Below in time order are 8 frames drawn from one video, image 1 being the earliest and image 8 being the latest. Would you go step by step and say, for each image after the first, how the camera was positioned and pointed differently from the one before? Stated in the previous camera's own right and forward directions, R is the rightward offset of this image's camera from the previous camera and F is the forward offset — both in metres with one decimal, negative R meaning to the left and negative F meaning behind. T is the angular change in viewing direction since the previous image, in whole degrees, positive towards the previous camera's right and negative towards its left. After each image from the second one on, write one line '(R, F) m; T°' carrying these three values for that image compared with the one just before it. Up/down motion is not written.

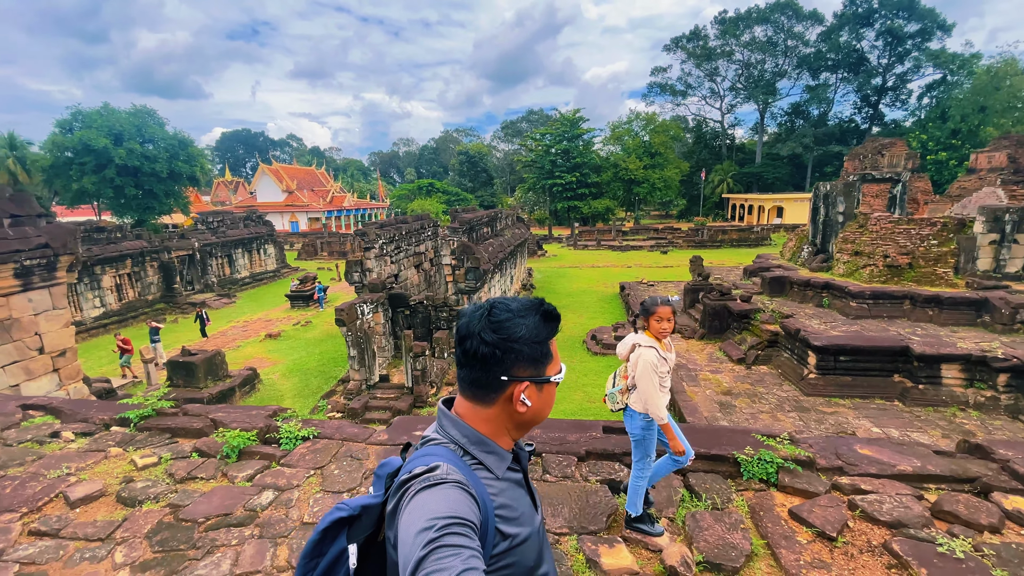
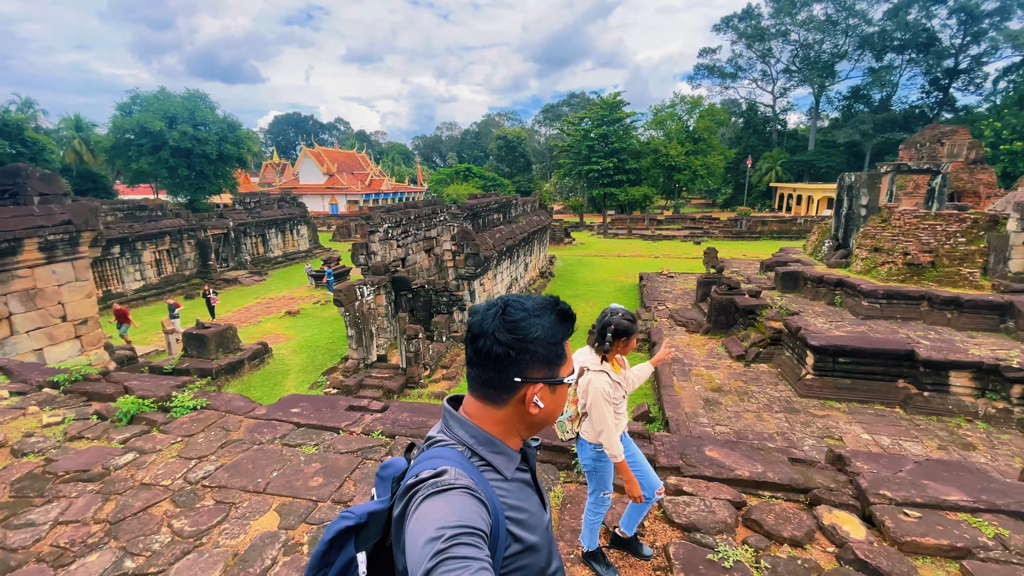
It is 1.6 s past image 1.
(+0.8, 0.0) m; -5°
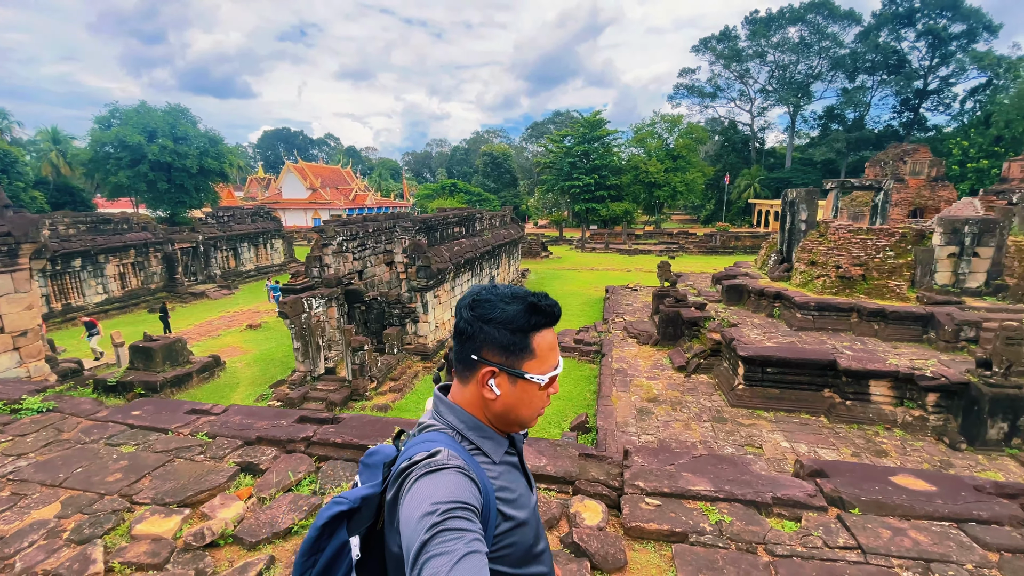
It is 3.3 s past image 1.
(+0.8, -0.1) m; +1°
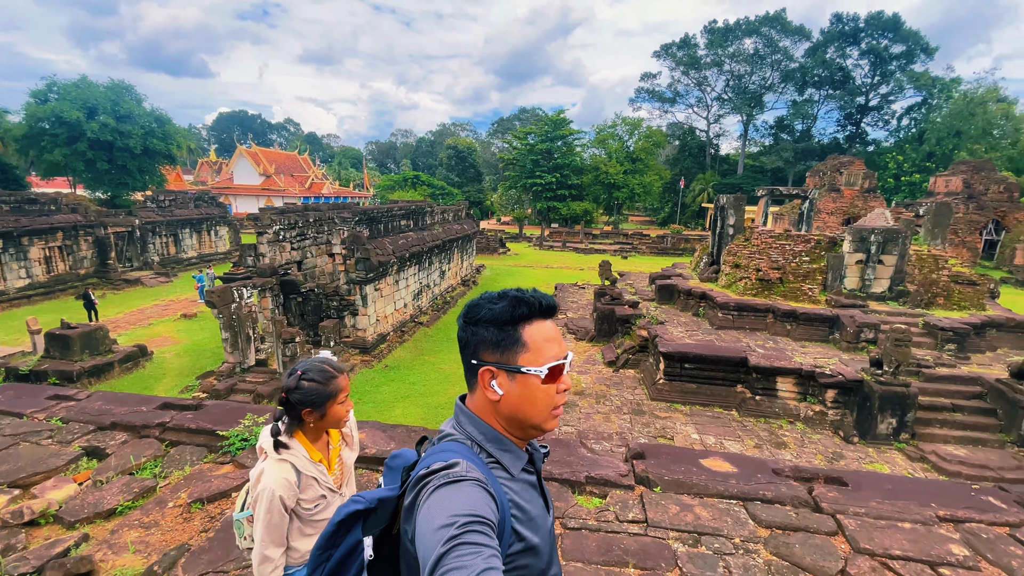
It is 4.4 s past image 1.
(+0.5, -0.1) m; +4°
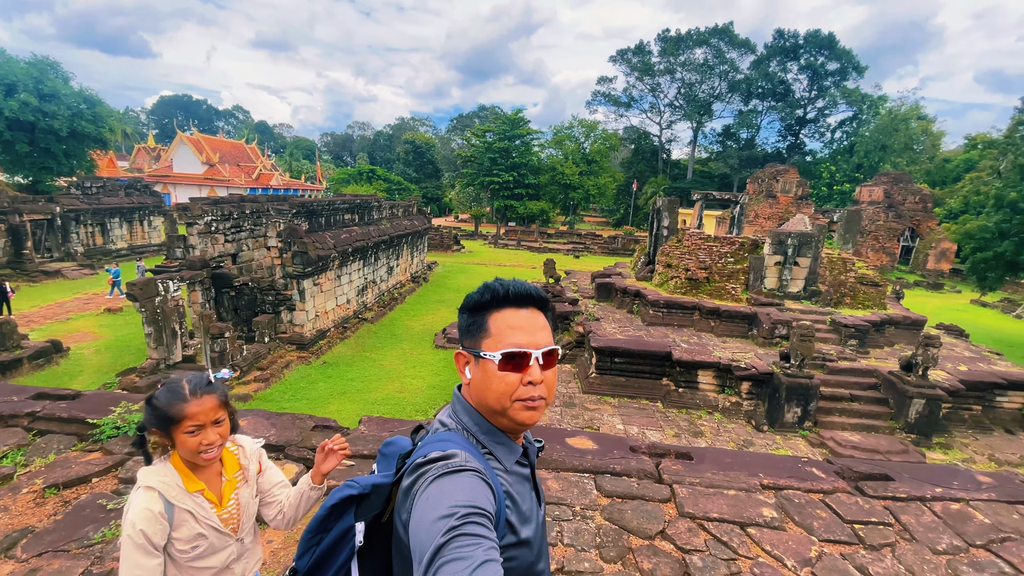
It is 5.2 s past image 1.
(+0.3, -0.1) m; +5°
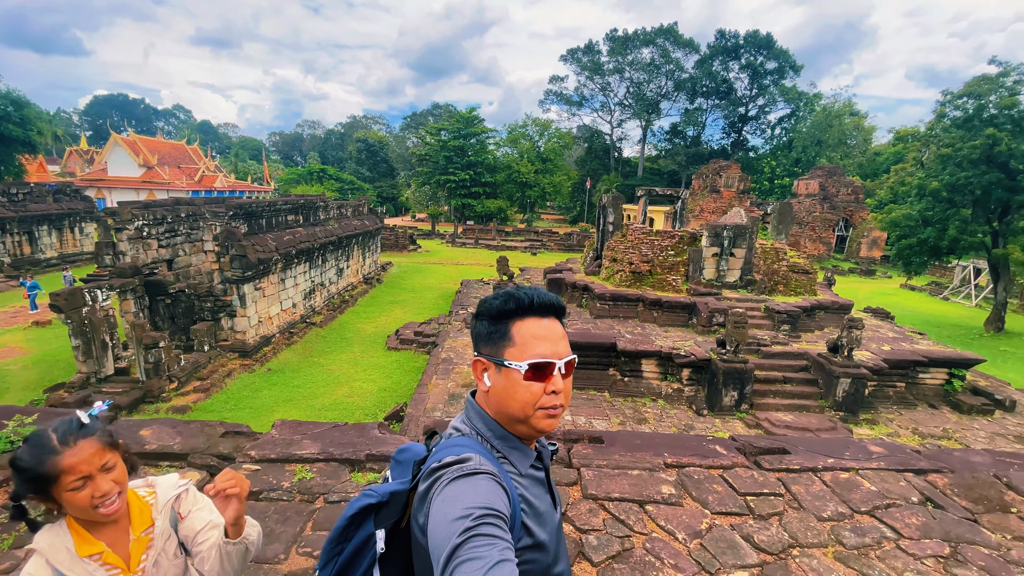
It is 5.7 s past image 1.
(+0.2, 0.0) m; +5°
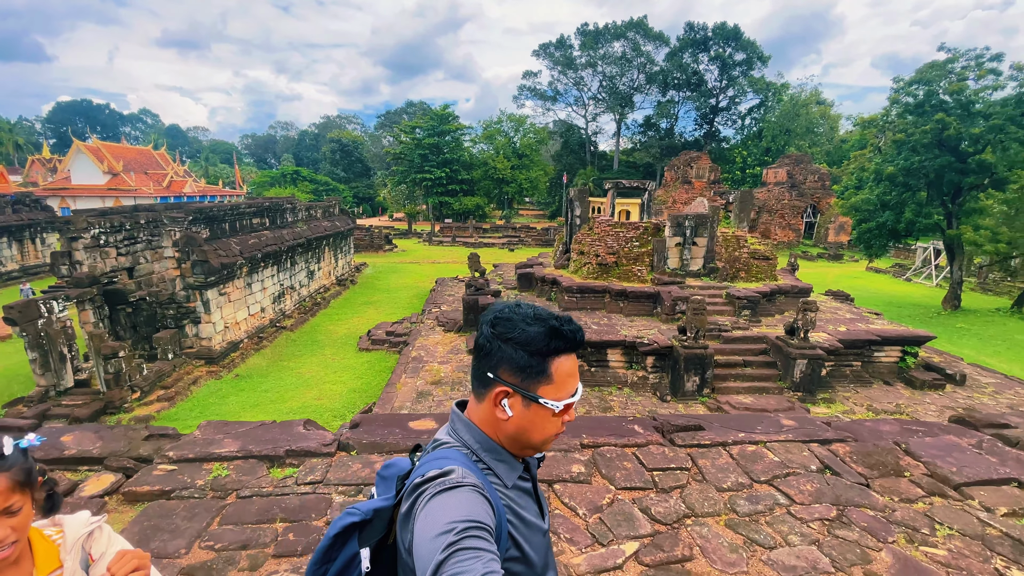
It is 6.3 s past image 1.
(+0.3, -0.1) m; +2°
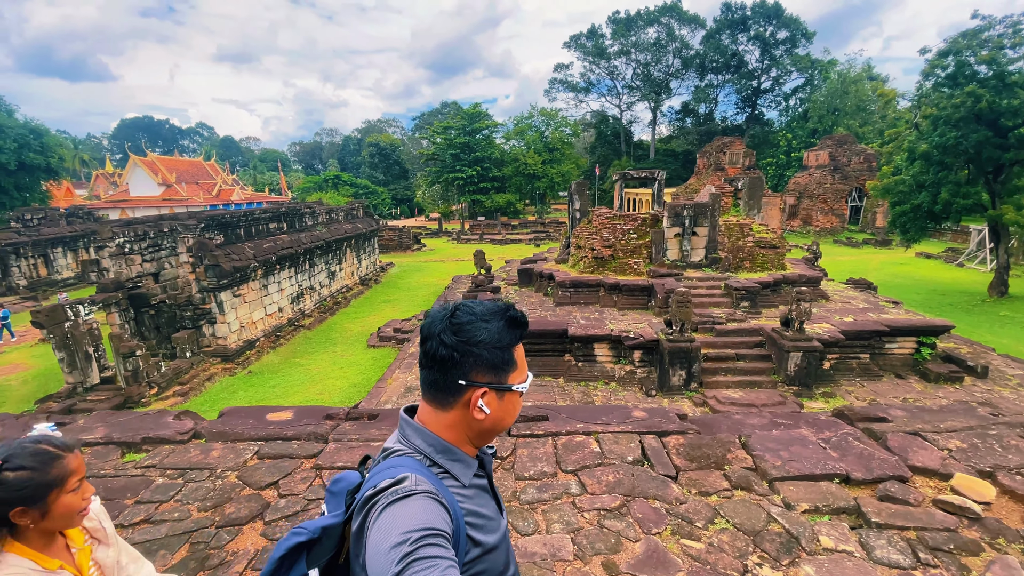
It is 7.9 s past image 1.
(+0.9, 0.0) m; -5°
